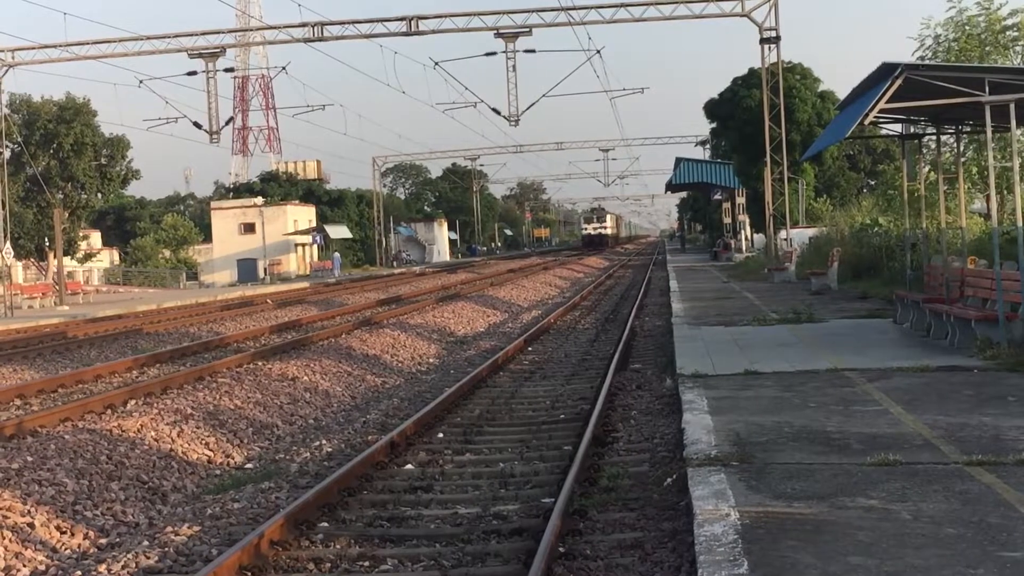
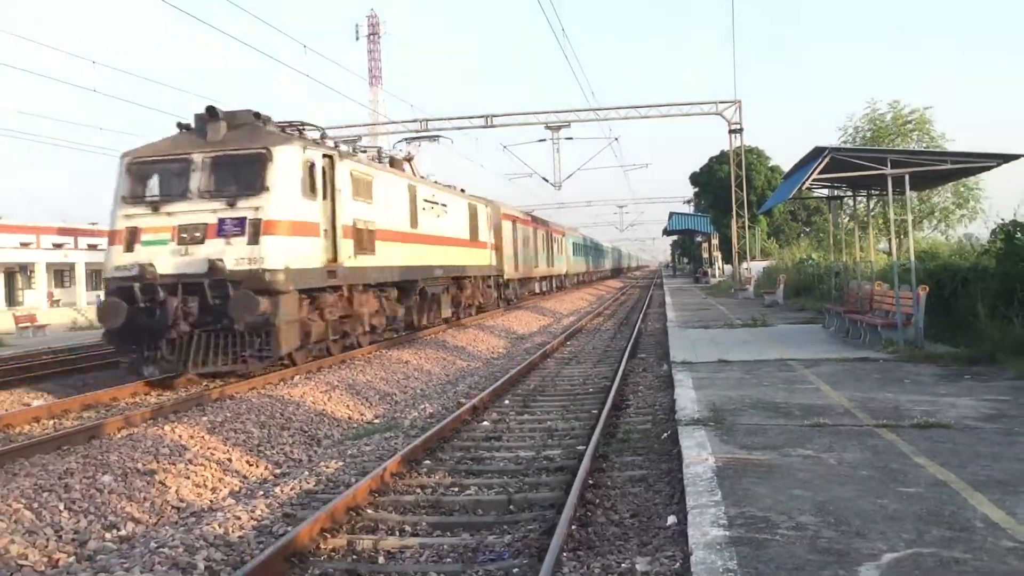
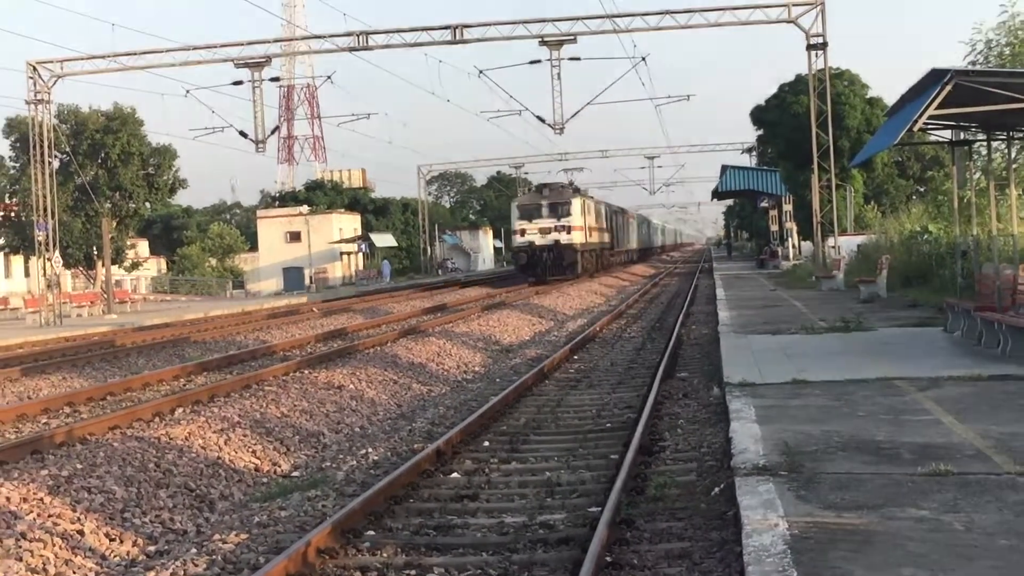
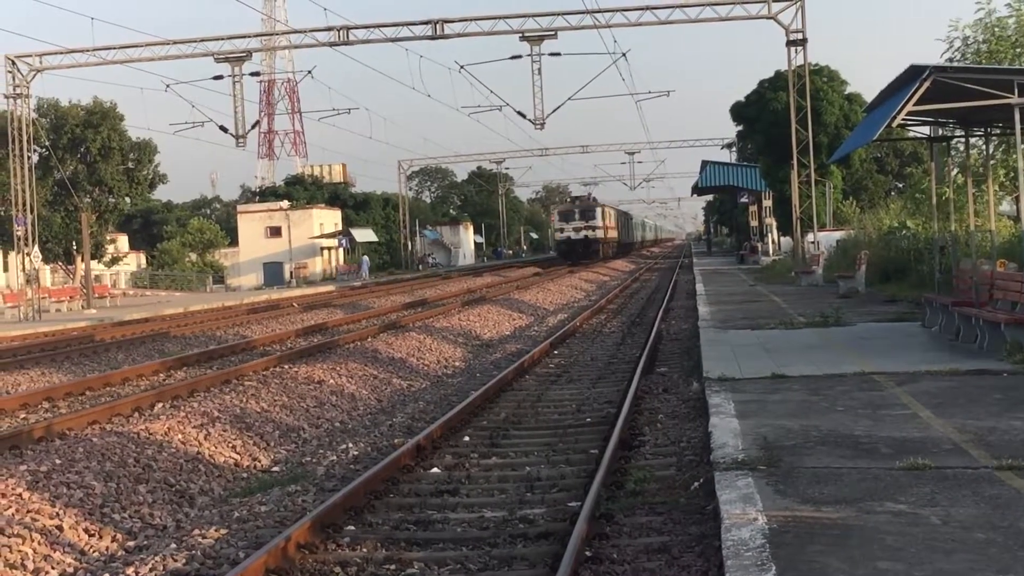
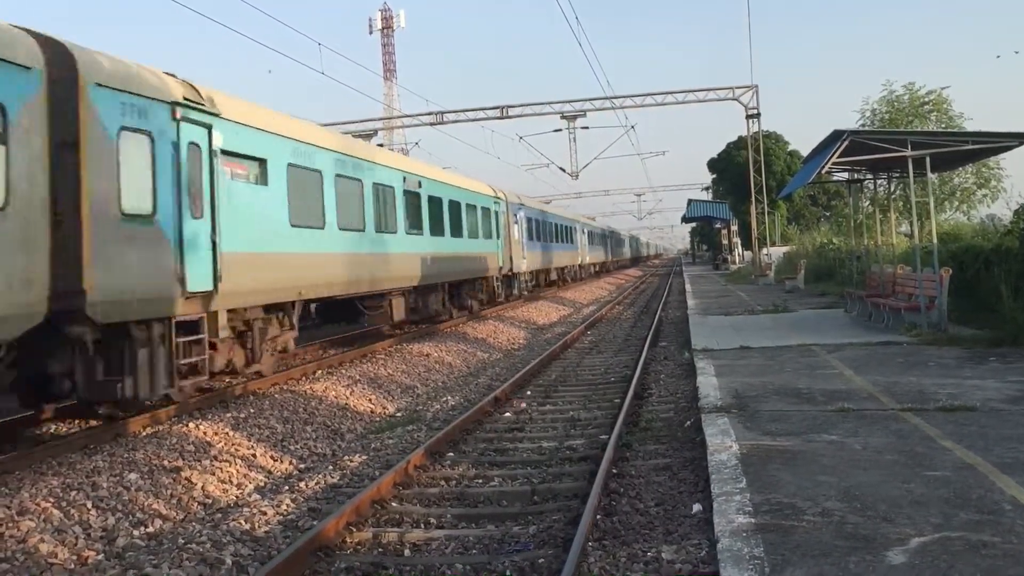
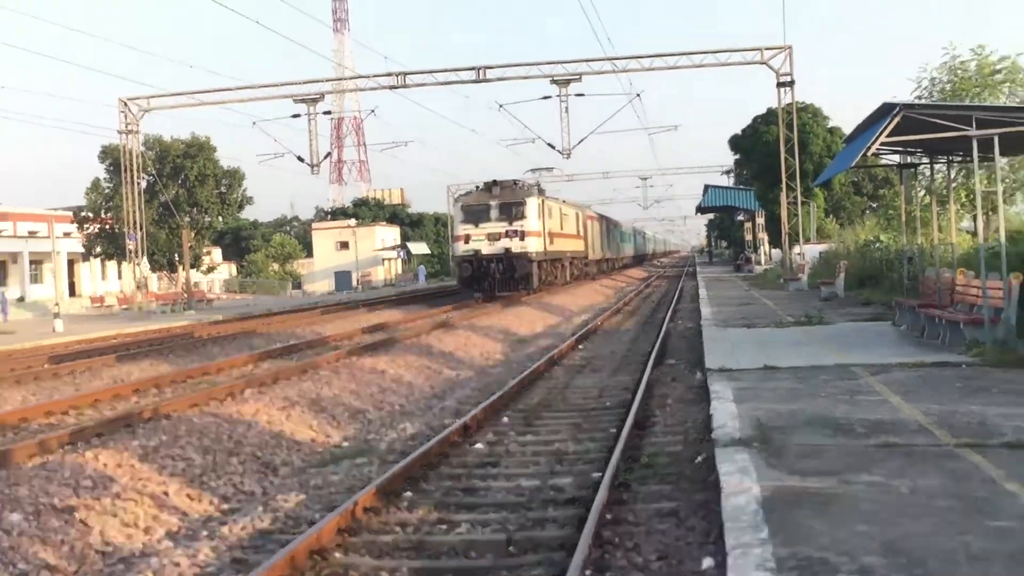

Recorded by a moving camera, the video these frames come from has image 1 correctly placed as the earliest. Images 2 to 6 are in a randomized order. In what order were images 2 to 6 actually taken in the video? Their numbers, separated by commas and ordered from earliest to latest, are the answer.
4, 3, 6, 2, 5
